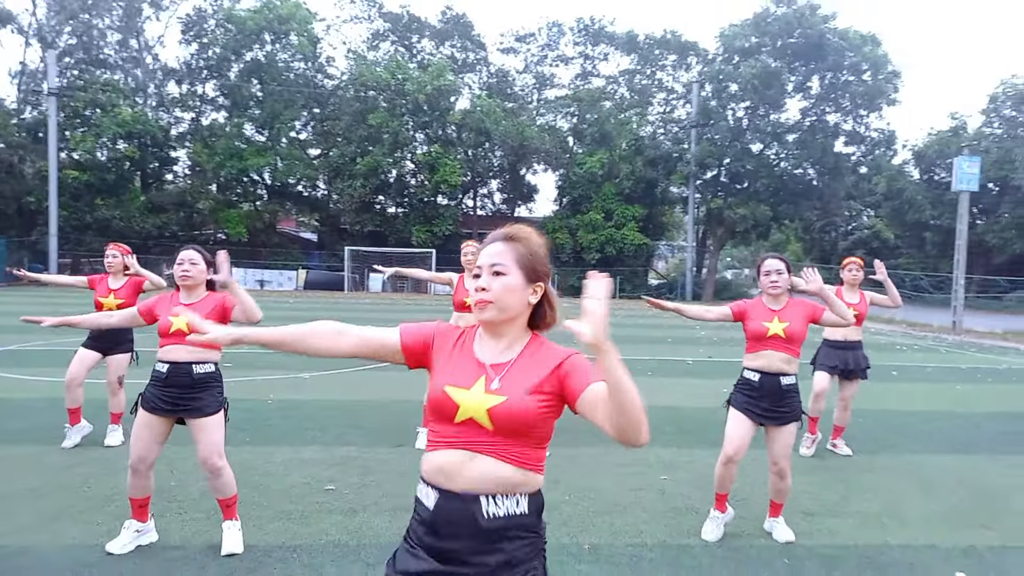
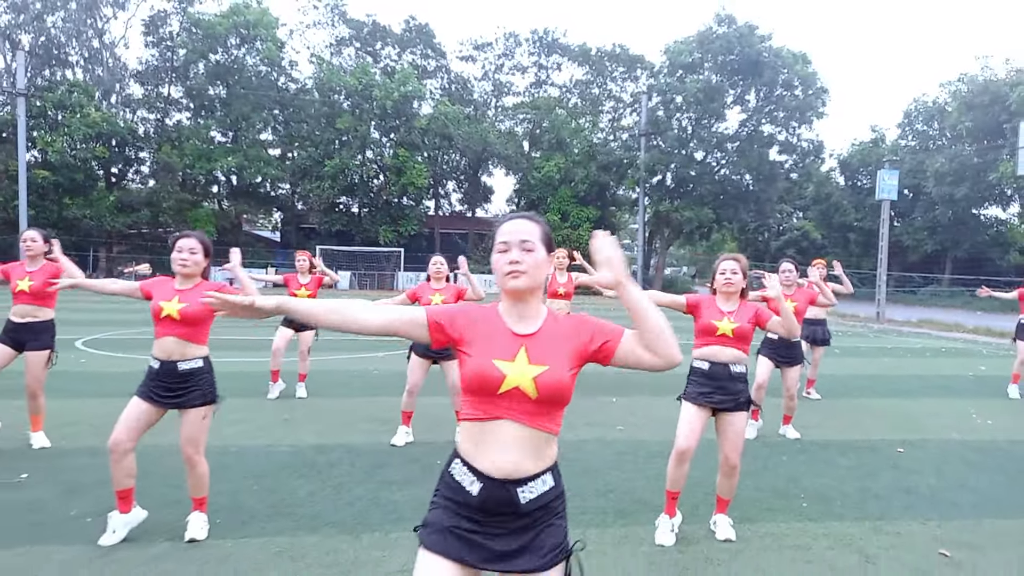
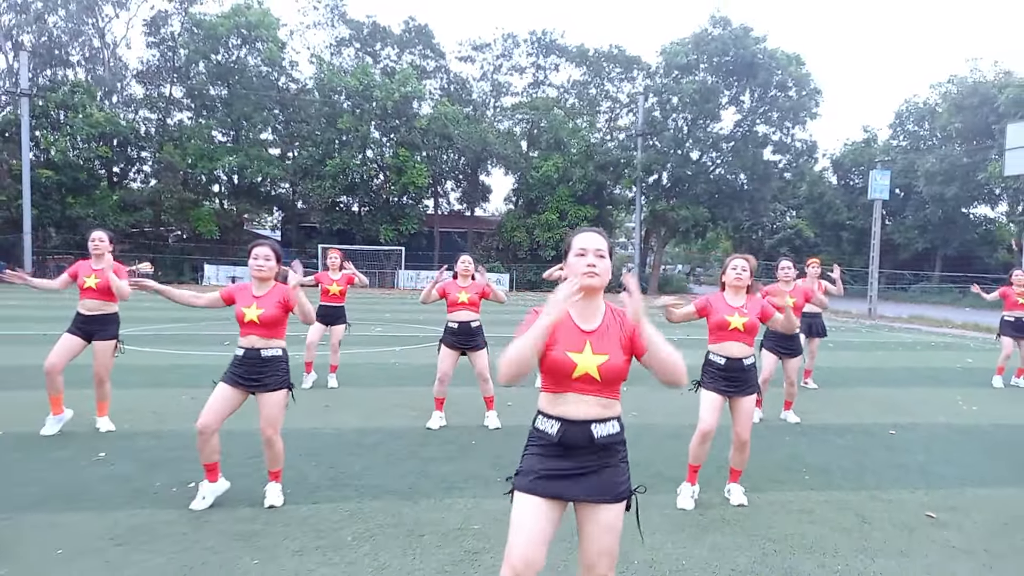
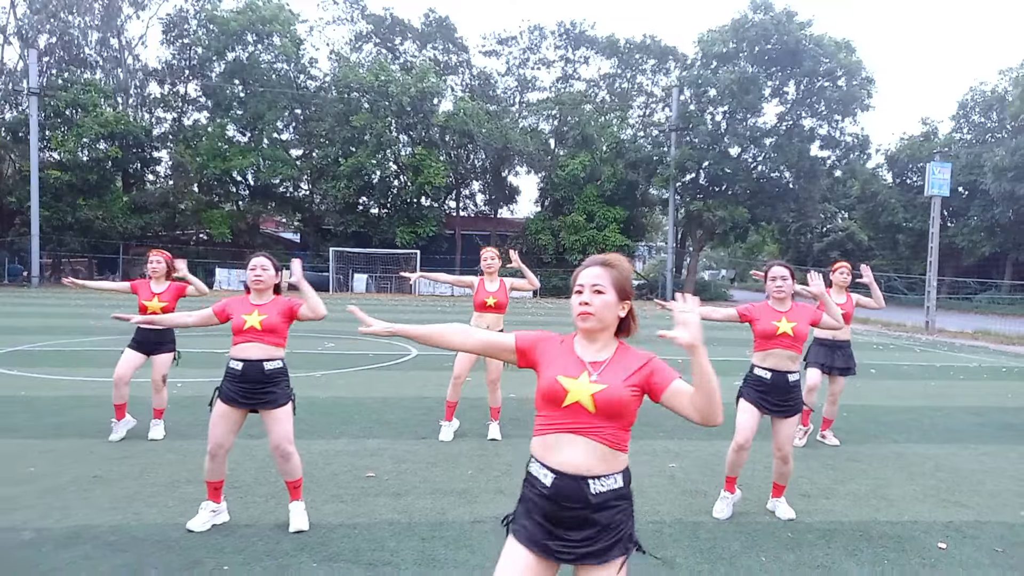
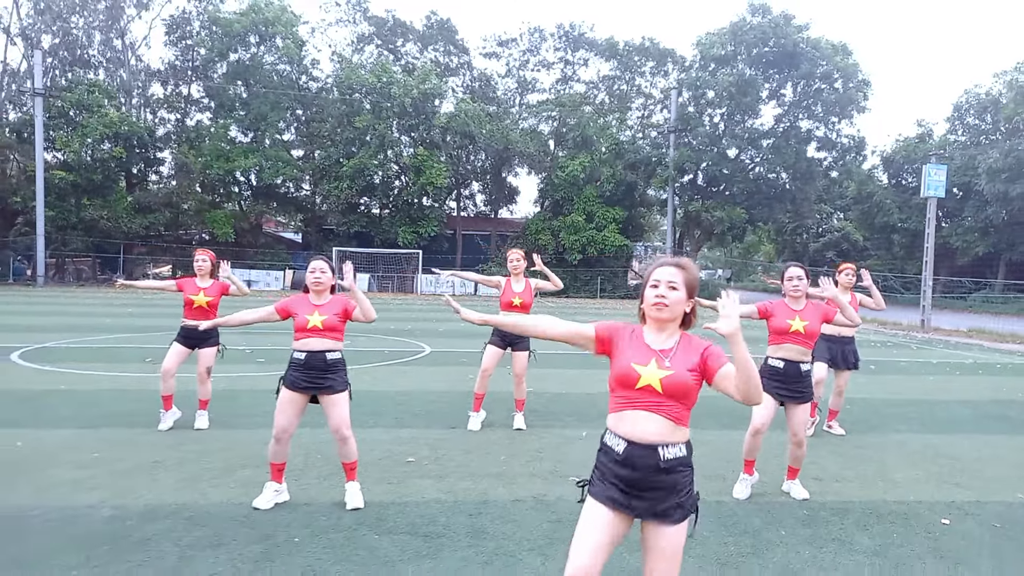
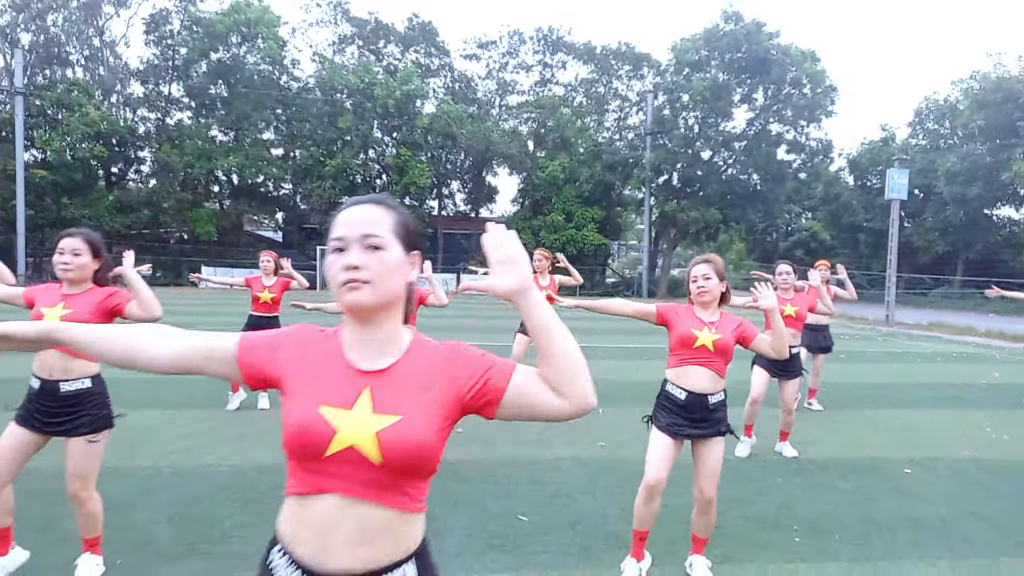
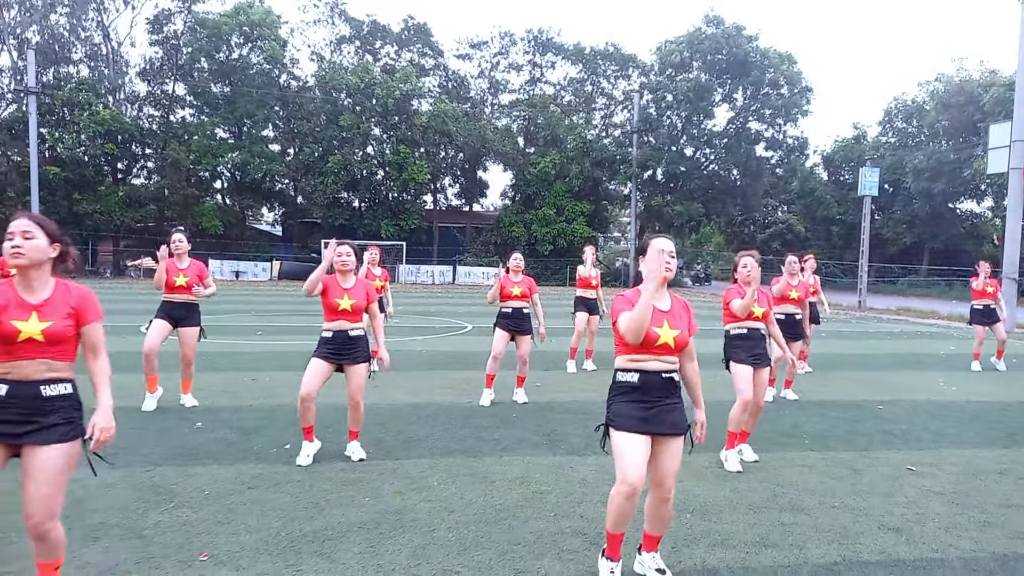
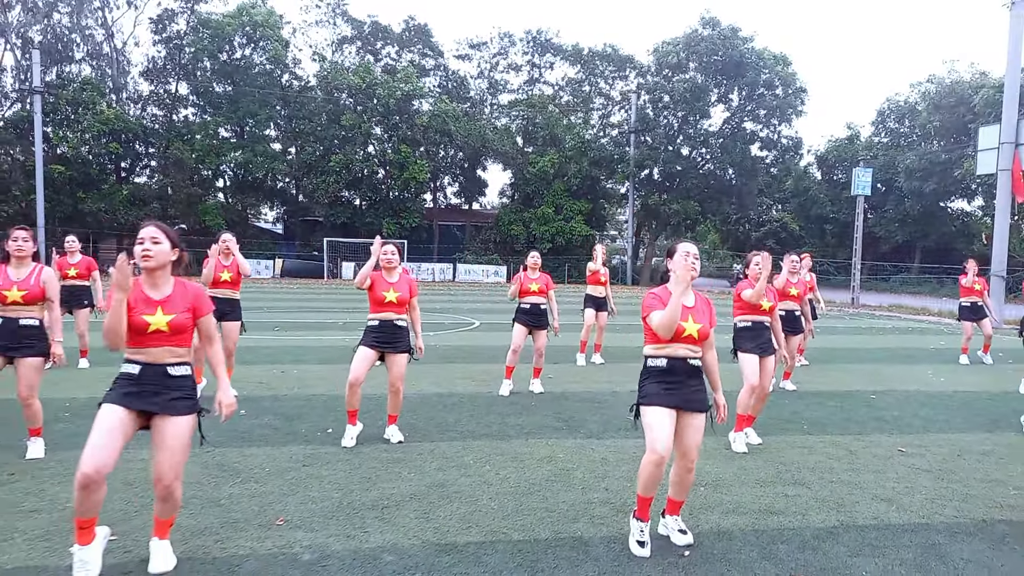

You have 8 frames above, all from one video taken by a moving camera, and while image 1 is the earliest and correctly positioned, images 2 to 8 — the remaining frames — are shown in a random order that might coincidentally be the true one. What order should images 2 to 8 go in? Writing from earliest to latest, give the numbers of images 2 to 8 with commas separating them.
4, 5, 6, 2, 3, 7, 8
